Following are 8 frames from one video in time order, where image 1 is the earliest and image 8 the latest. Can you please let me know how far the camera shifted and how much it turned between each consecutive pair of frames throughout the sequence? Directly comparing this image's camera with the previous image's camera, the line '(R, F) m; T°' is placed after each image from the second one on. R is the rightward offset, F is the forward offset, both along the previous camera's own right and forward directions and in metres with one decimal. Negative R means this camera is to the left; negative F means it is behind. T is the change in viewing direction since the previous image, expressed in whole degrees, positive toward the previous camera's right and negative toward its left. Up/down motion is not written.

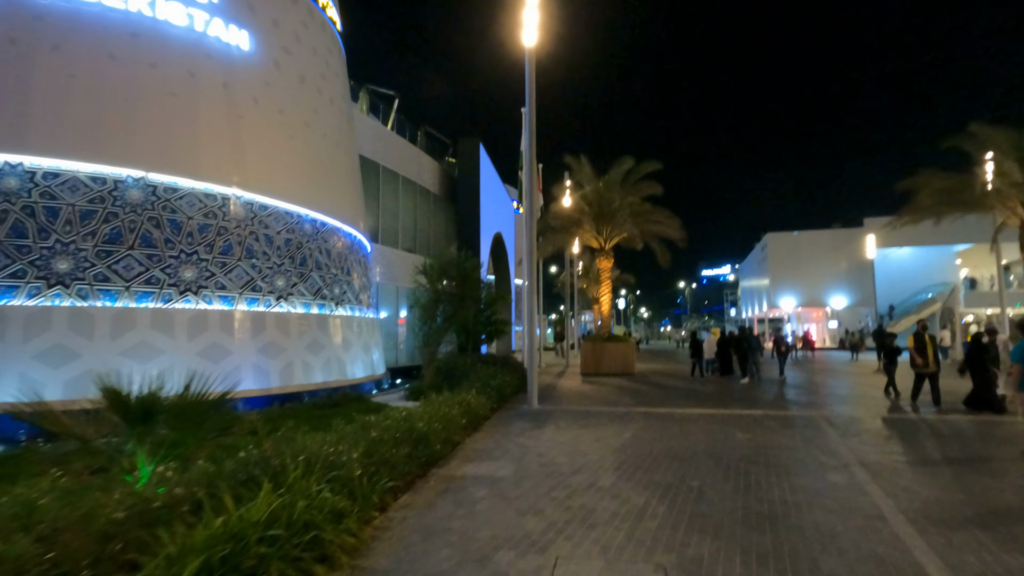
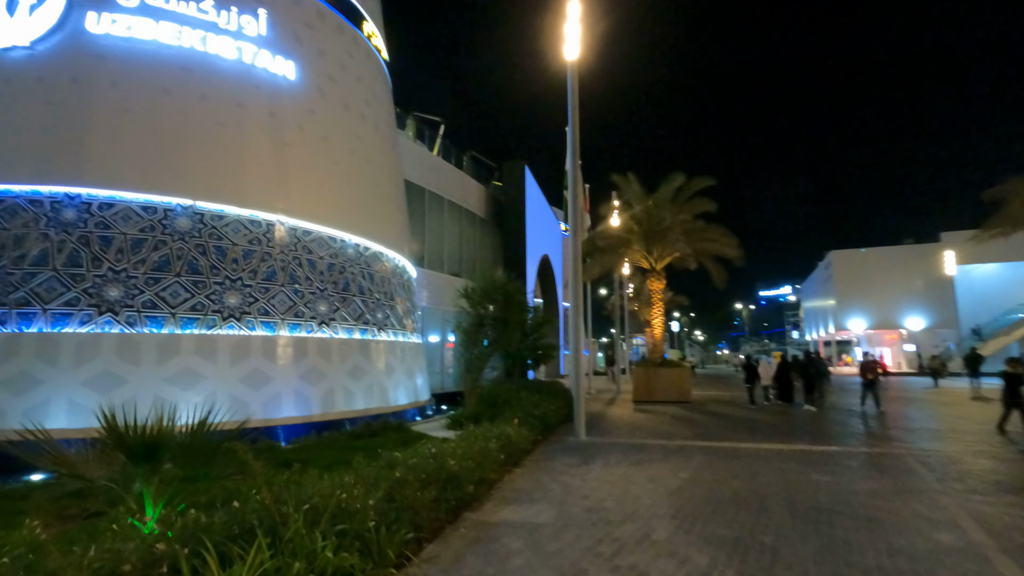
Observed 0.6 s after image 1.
(+0.1, +0.6) m; -5°
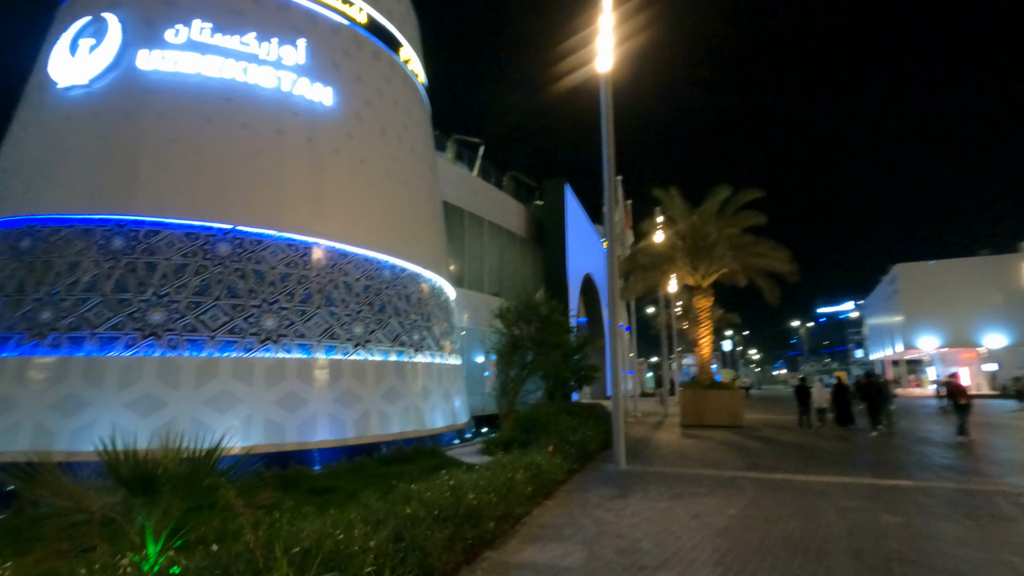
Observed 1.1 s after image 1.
(+0.2, +0.4) m; -5°
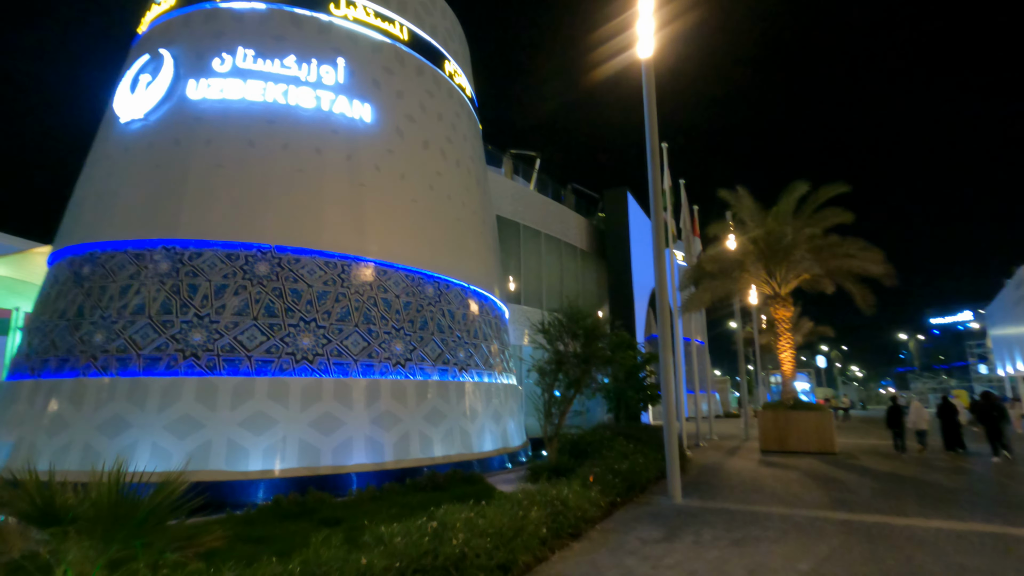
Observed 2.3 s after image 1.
(+0.7, +0.9) m; -8°
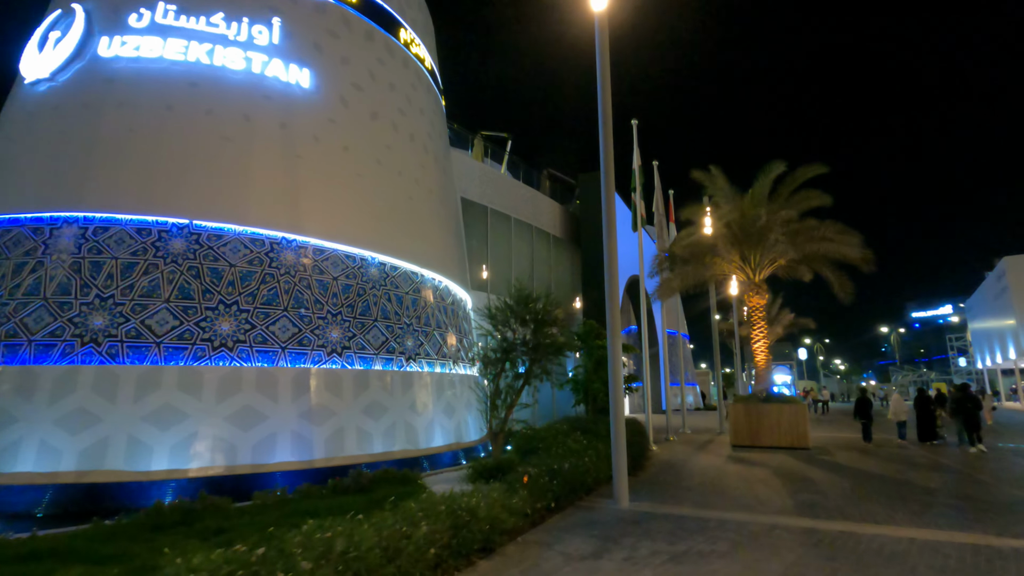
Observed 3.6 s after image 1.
(+0.9, +1.0) m; +1°
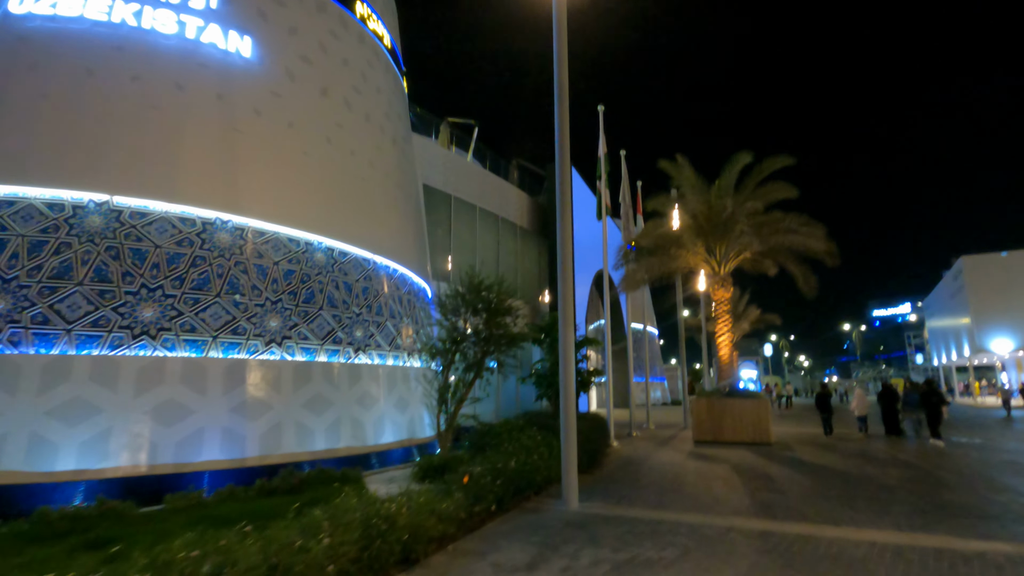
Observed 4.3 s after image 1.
(+0.4, +0.6) m; +3°
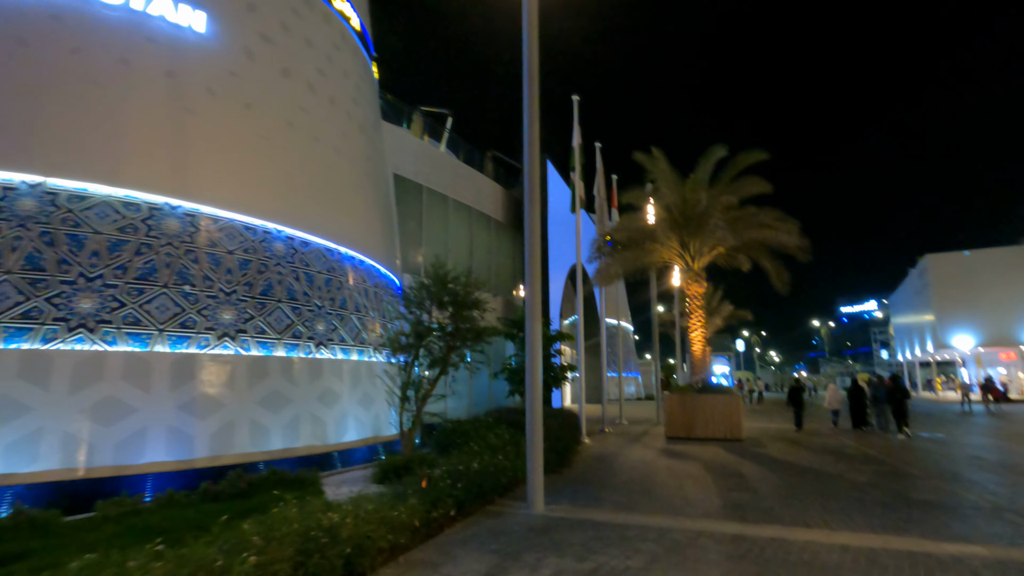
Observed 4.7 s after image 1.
(+0.2, +0.4) m; +2°
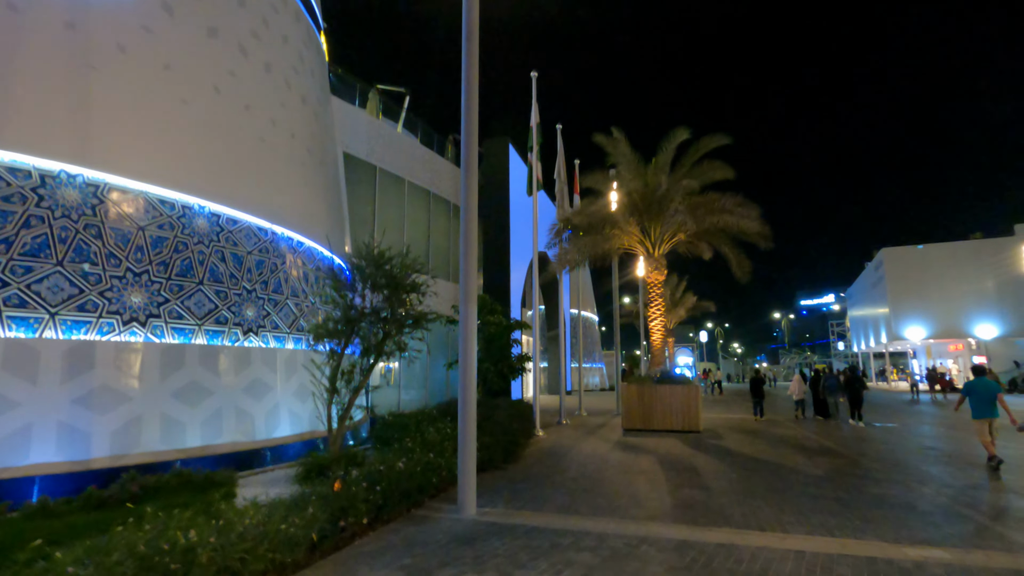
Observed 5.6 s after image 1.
(+0.5, +0.7) m; +3°
